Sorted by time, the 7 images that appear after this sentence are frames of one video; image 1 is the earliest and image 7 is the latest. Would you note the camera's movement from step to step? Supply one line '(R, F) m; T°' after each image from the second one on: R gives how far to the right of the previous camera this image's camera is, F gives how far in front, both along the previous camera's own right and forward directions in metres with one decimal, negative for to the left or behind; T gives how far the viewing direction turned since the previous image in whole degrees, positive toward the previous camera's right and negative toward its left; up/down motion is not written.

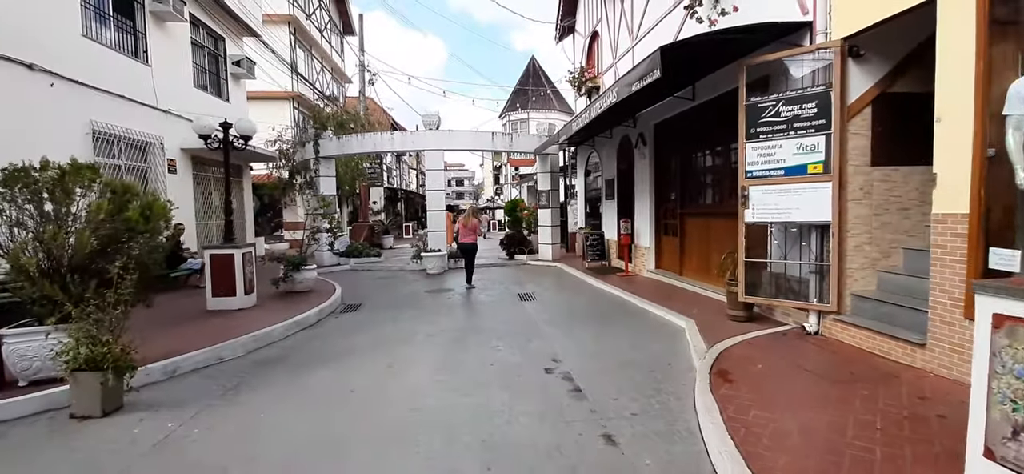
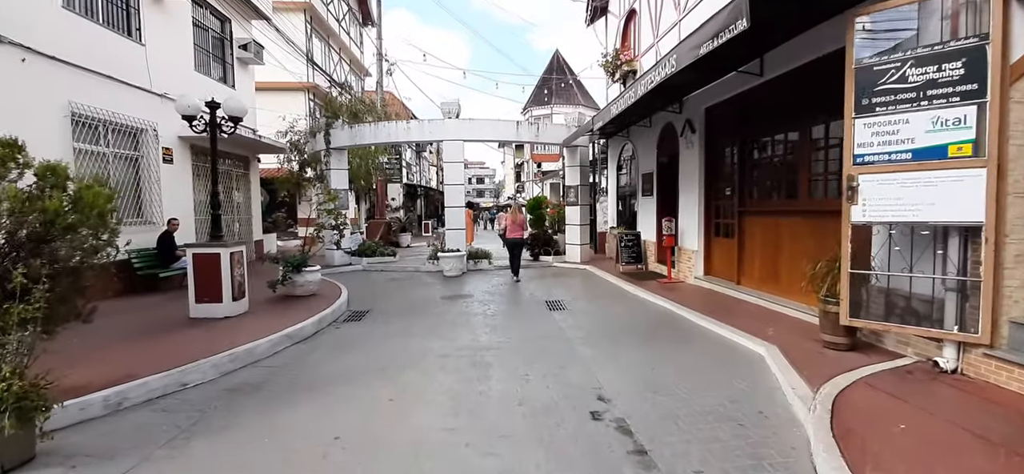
(-0.1, +1.2) m; -2°
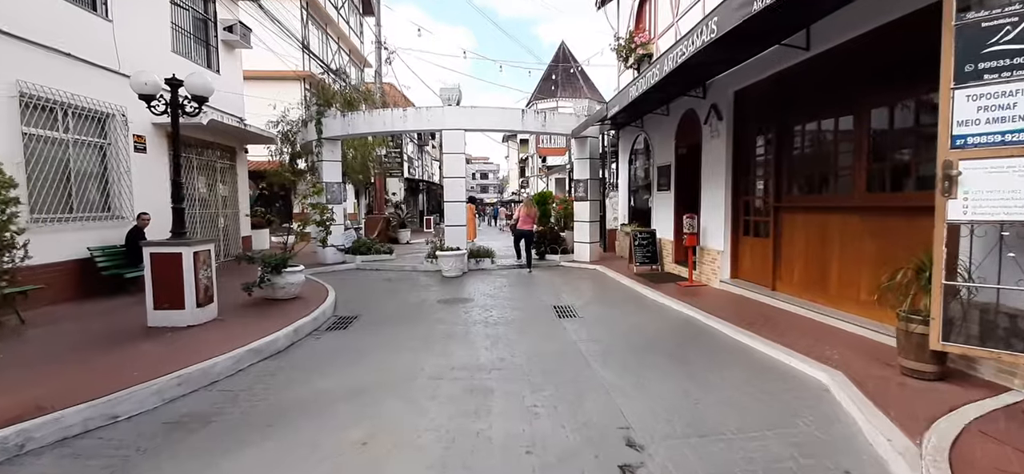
(0.0, +0.9) m; 0°
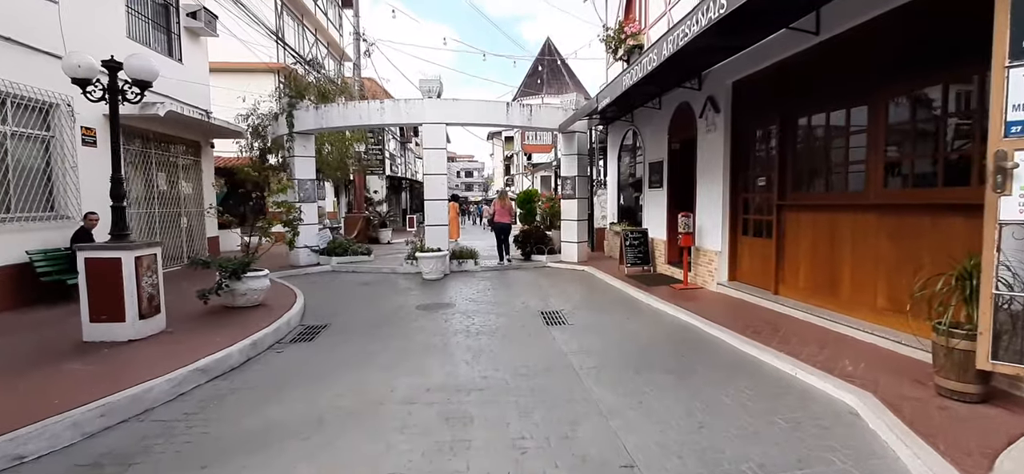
(0.0, +0.6) m; +2°
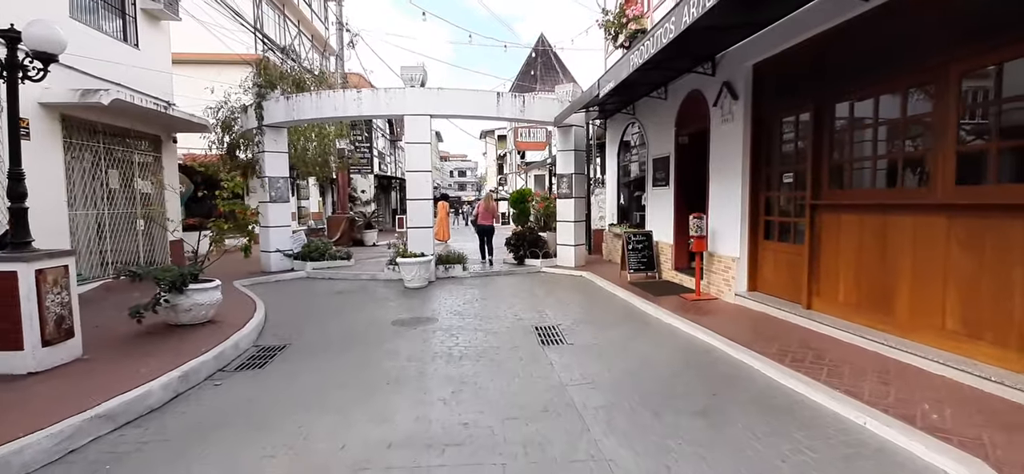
(+0.1, +0.9) m; +1°
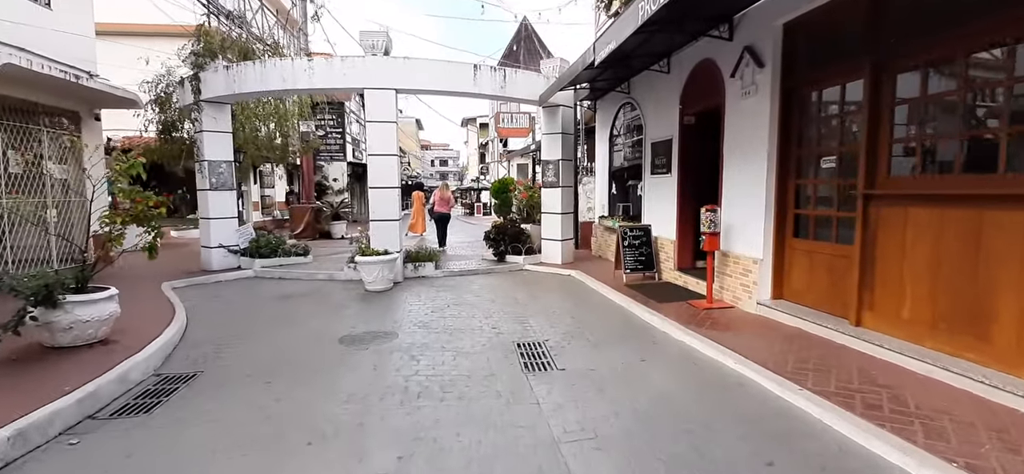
(+0.1, +1.2) m; +2°
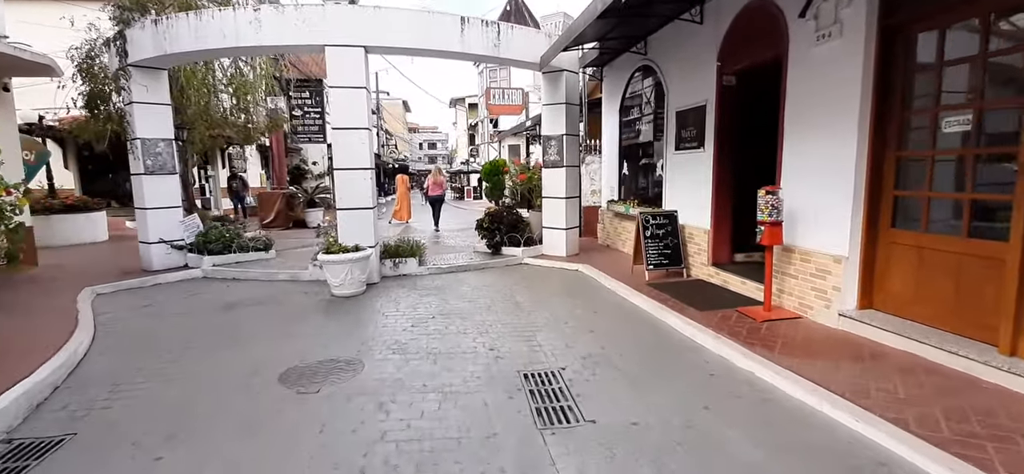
(-0.1, +1.4) m; +1°
